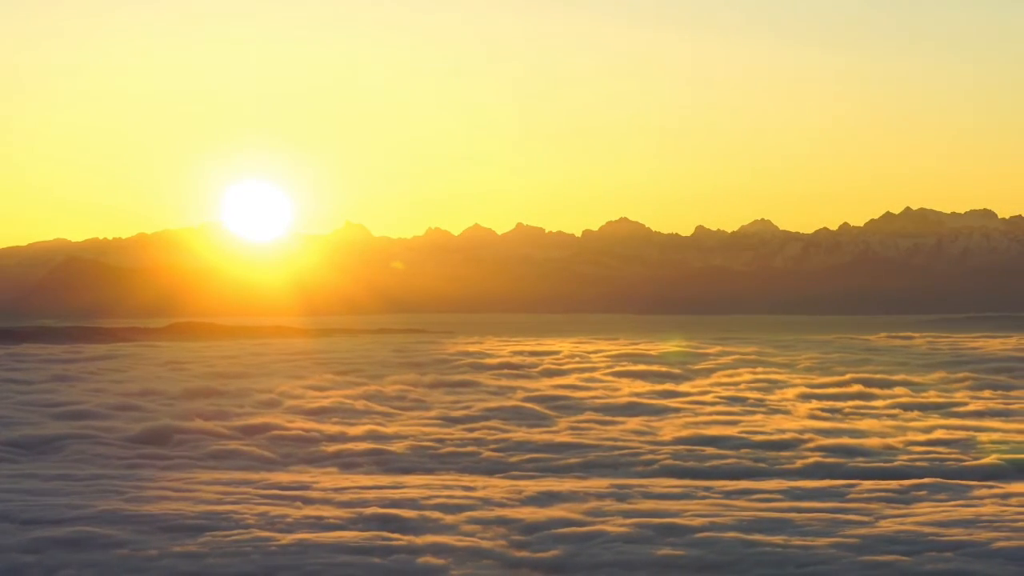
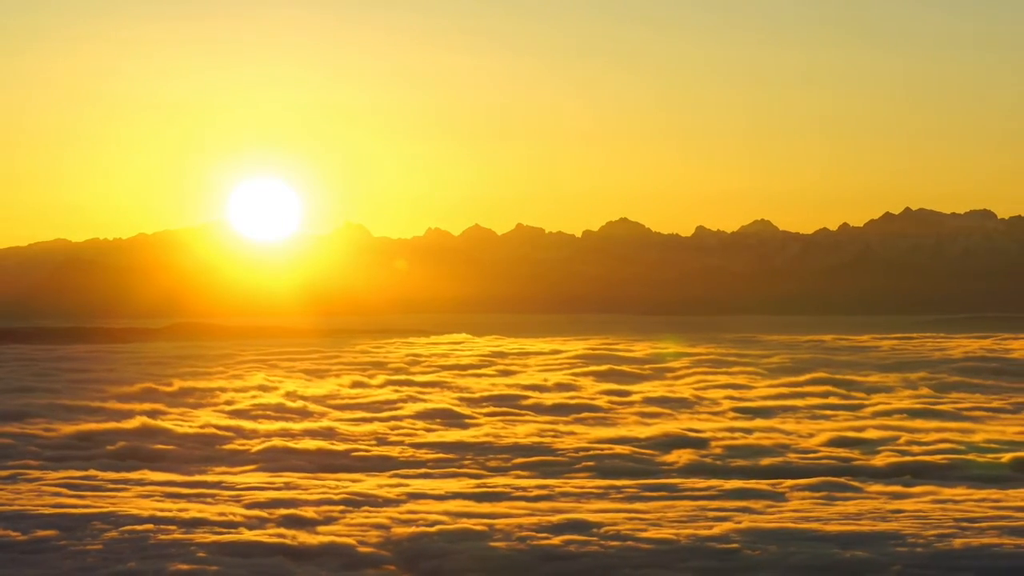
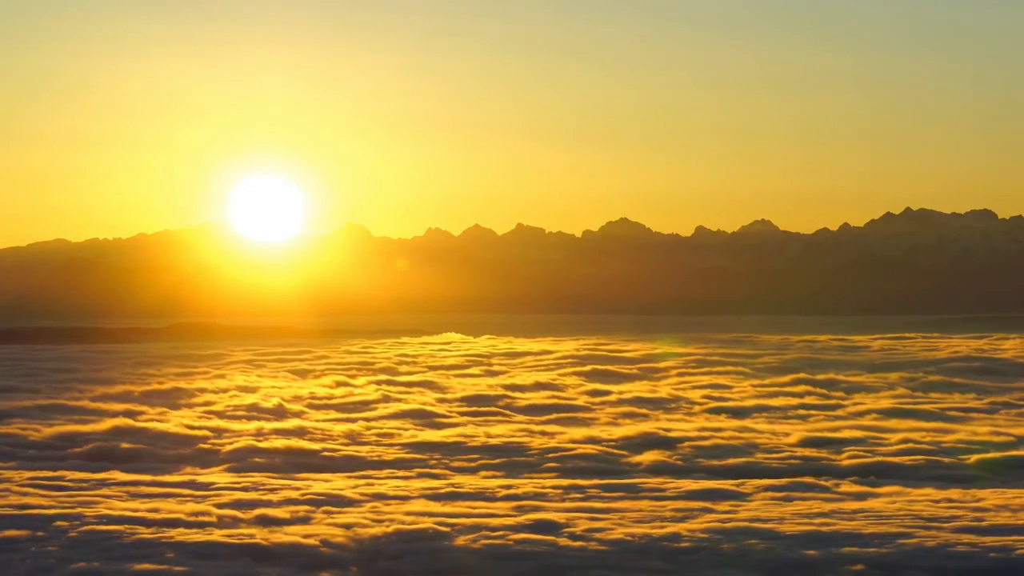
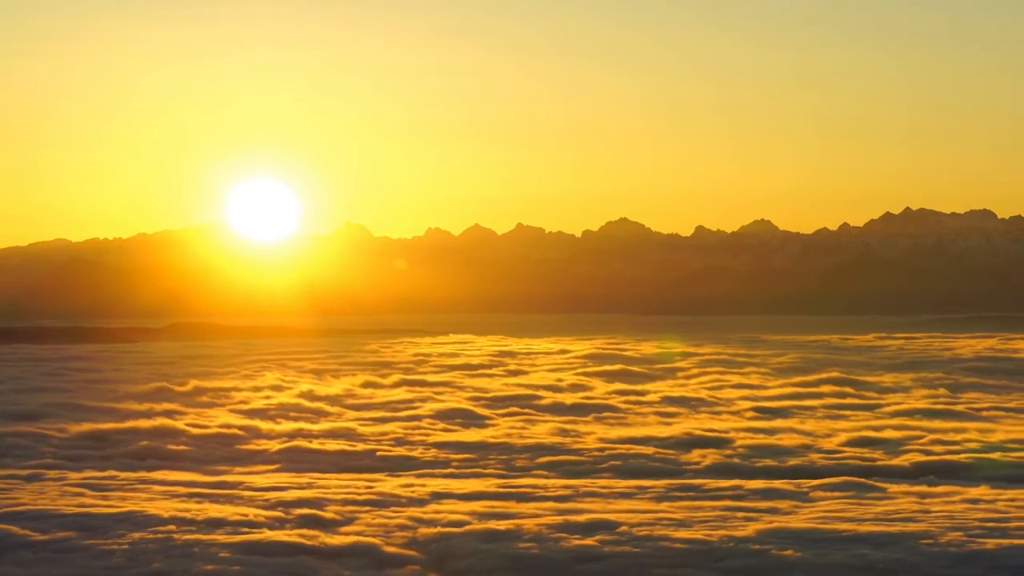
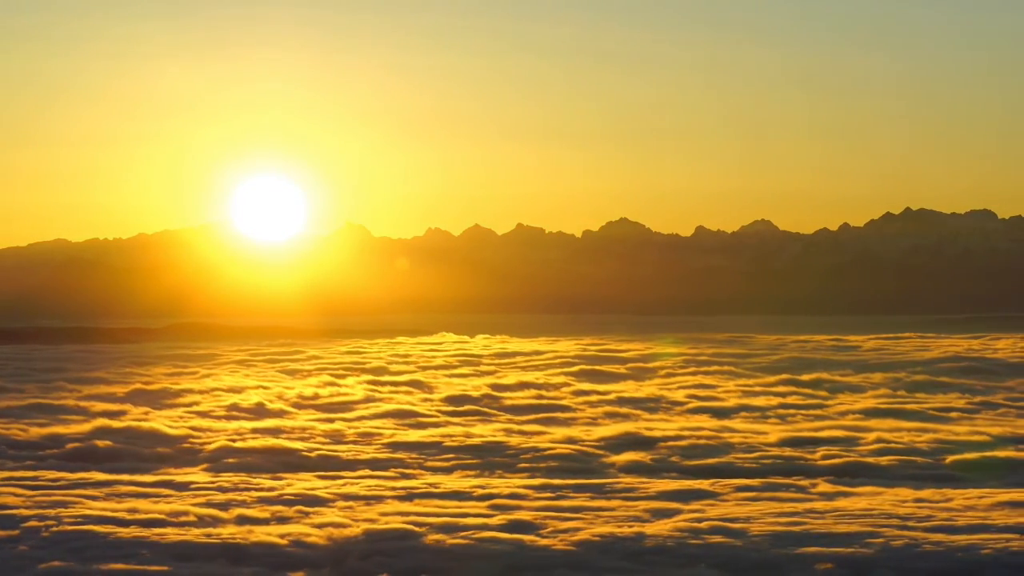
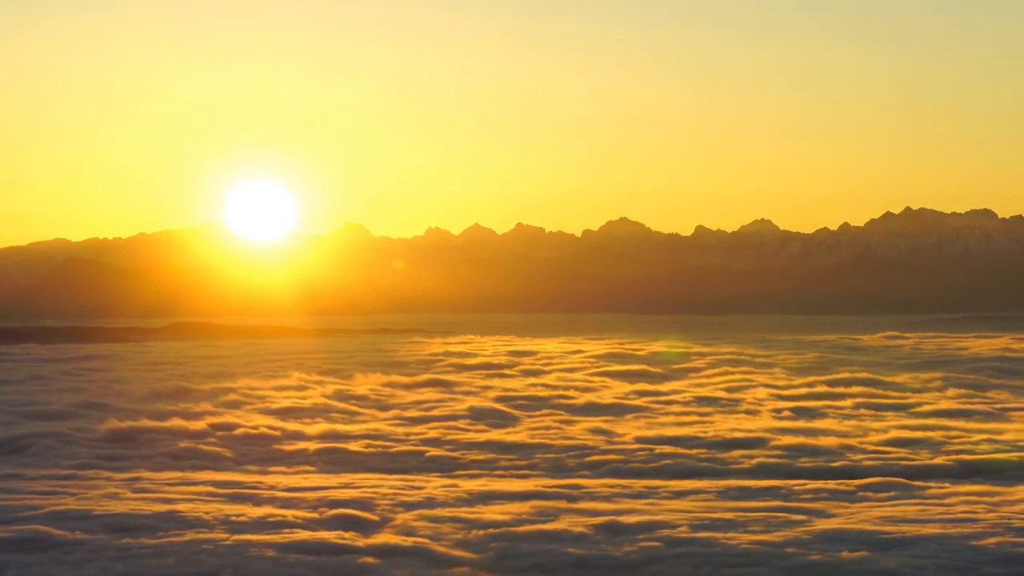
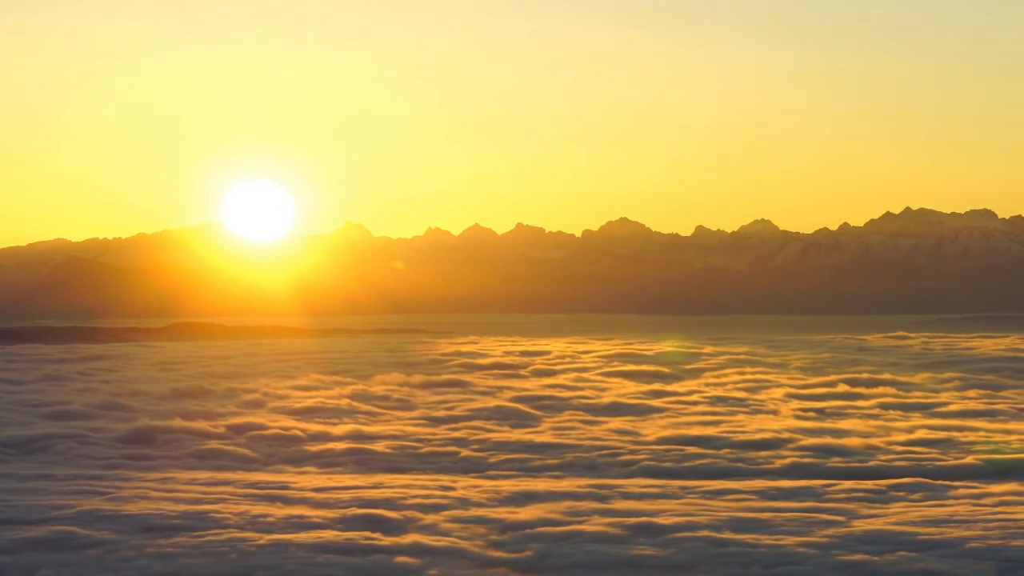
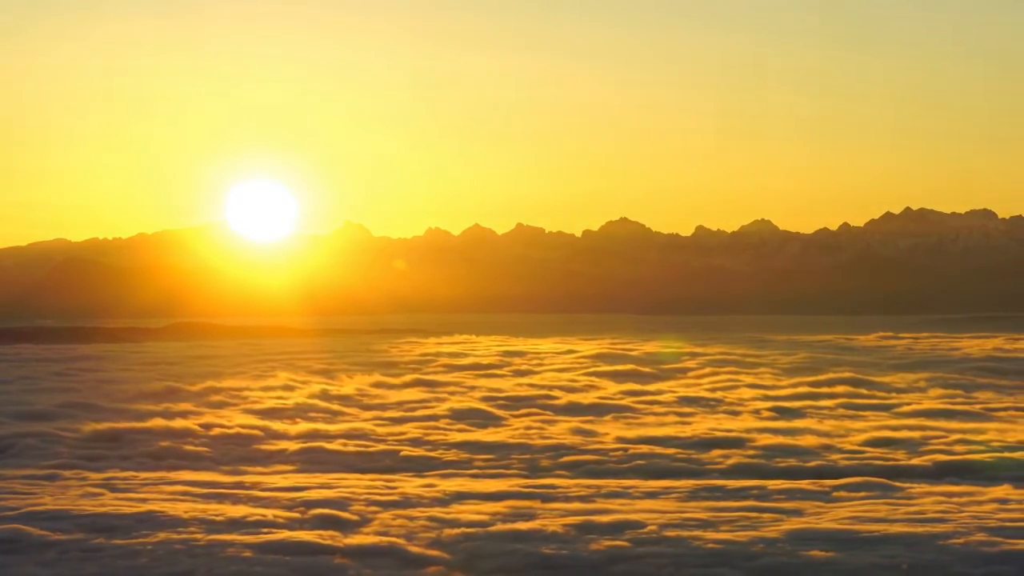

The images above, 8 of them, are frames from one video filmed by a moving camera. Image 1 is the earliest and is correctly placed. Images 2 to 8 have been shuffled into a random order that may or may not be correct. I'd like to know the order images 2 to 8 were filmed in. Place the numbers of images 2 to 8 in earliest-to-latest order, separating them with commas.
7, 6, 8, 4, 2, 3, 5
